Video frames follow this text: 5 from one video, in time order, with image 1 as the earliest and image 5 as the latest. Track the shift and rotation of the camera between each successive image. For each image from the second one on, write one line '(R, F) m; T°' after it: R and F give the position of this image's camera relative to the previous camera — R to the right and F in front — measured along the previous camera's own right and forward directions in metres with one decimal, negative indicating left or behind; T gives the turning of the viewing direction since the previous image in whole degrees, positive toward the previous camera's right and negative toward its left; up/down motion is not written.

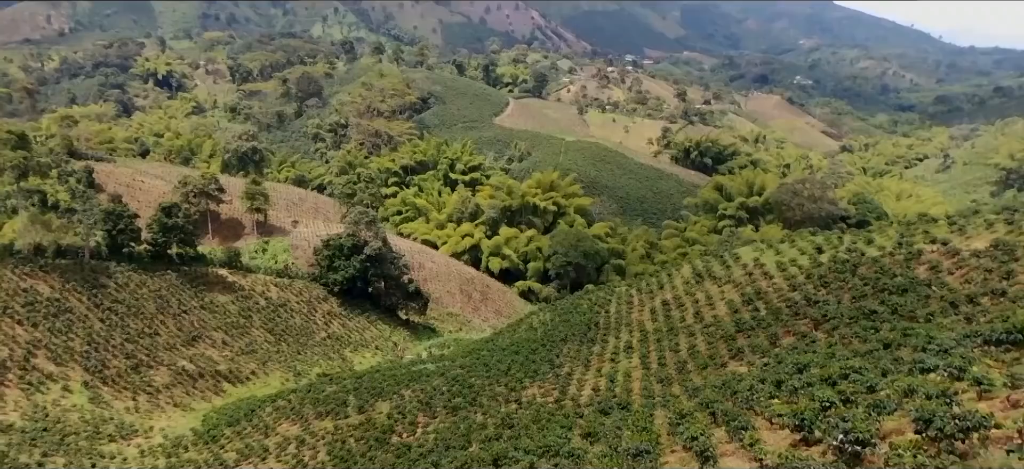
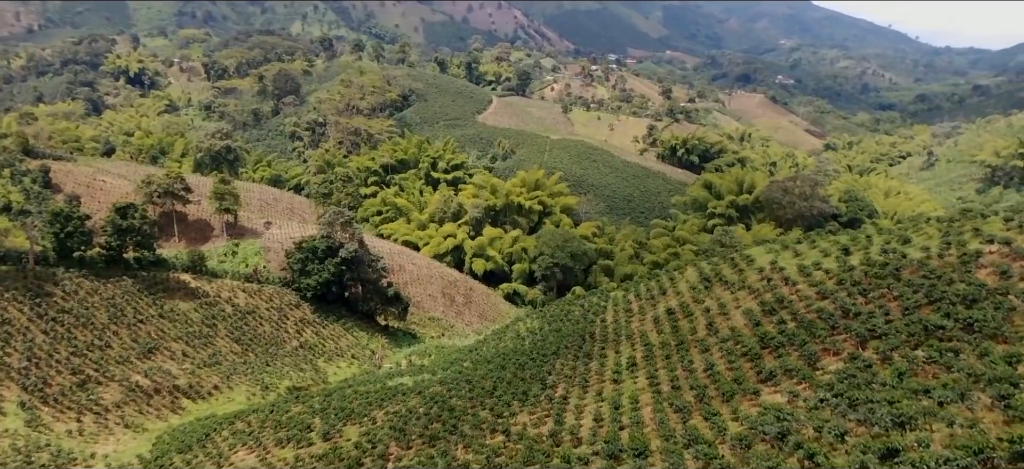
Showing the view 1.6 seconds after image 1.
(0.0, +1.8) m; +1°
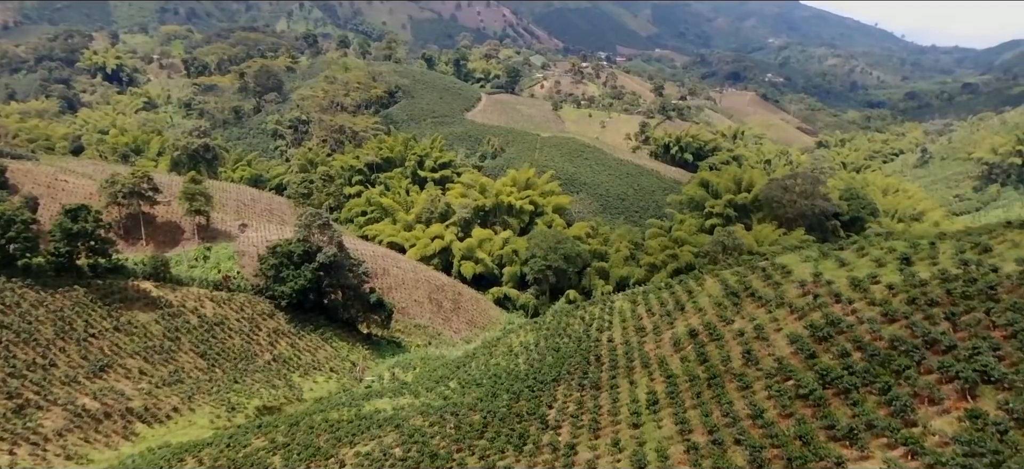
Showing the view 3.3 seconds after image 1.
(-0.1, +2.2) m; +1°
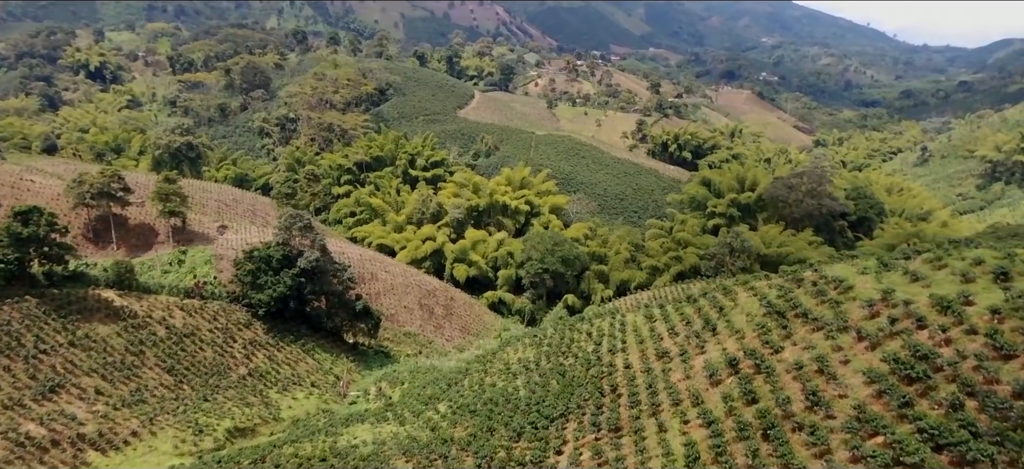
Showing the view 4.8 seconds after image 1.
(-0.1, +2.1) m; +1°
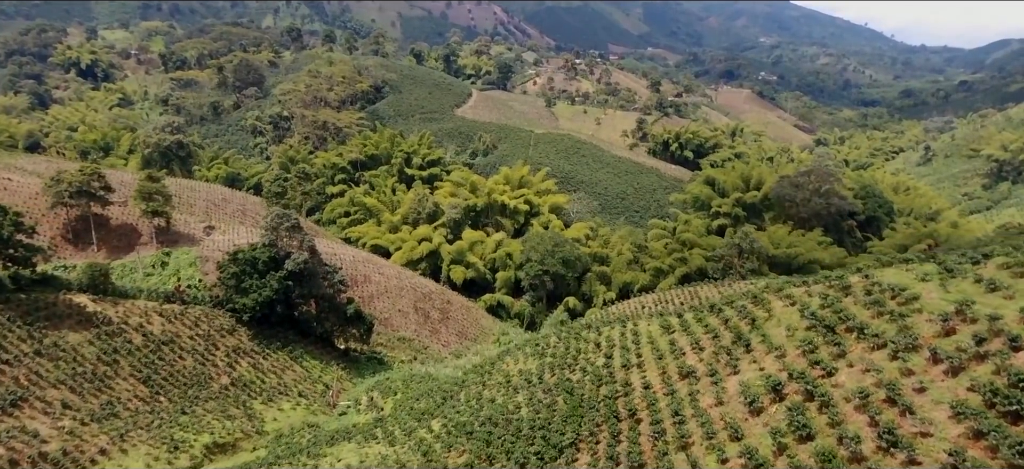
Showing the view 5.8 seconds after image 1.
(-0.1, +1.5) m; 0°
